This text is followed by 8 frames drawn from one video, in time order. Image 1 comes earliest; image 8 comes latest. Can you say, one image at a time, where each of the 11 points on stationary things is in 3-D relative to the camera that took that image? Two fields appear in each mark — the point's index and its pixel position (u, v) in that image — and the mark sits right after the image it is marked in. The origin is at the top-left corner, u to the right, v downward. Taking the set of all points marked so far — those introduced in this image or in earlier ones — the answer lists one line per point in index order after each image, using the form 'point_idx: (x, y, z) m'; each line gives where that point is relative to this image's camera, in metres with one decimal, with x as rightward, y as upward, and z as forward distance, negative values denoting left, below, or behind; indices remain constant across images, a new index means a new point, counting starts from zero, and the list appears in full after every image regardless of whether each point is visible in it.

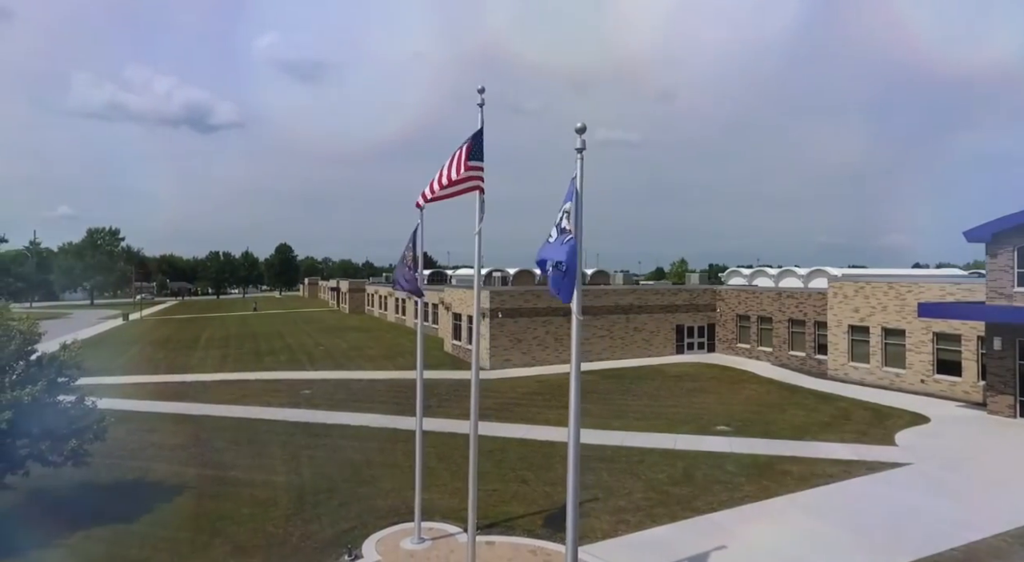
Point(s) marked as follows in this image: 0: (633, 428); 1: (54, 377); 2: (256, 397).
0: (+3.2, -3.9, +17.5) m
1: (-8.8, -1.8, +12.7) m
2: (-7.4, -3.3, +19.0) m
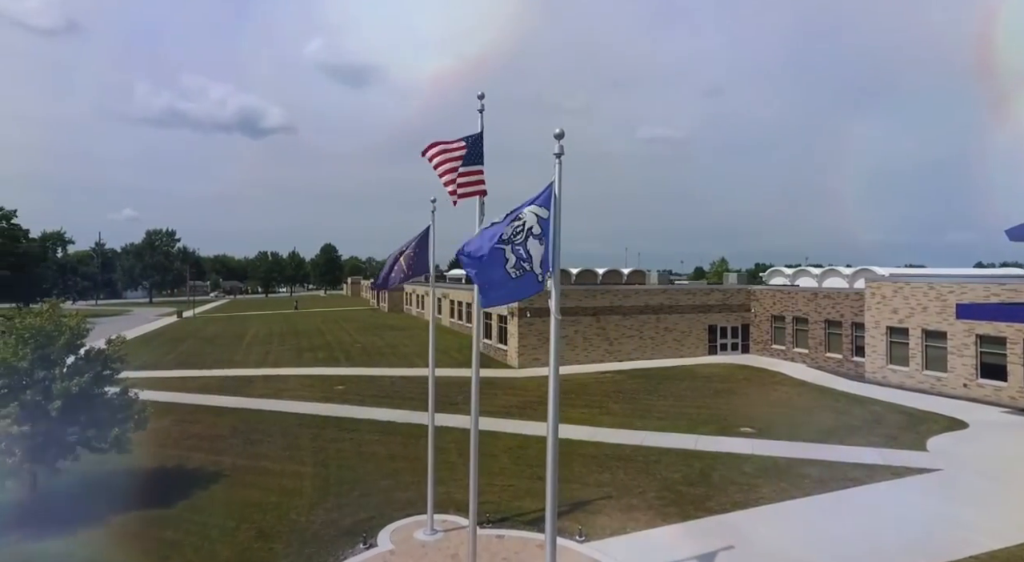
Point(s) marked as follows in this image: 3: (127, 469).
0: (+3.8, -3.9, +17.6) m
1: (-8.5, -1.8, +13.7) m
2: (-6.7, -3.3, +19.9) m
3: (-8.6, -4.2, +14.7) m
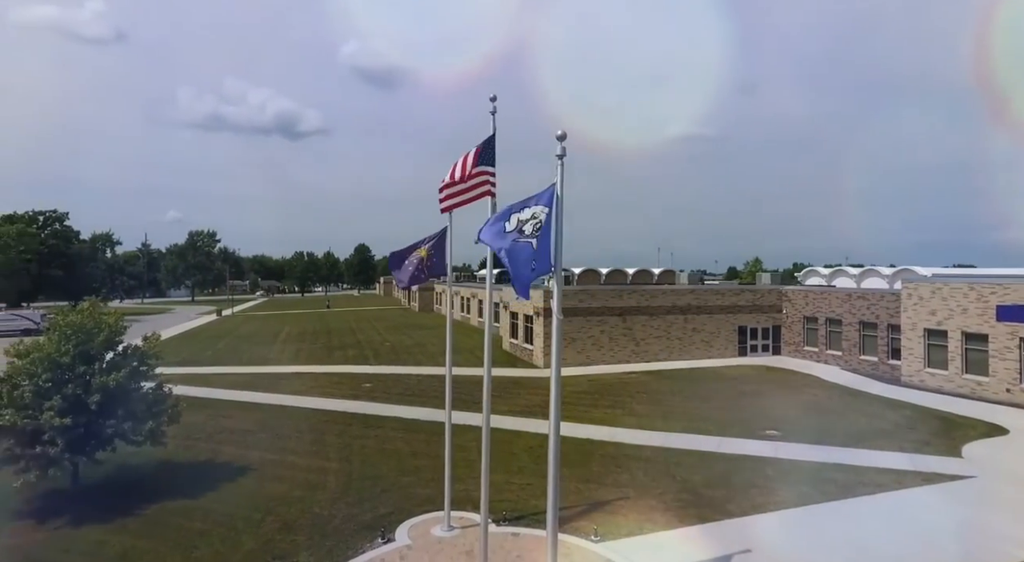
0: (+4.4, -3.9, +17.5) m
1: (-8.1, -1.8, +14.3) m
2: (-5.9, -3.3, +20.4) m
3: (-8.1, -4.2, +15.3) m
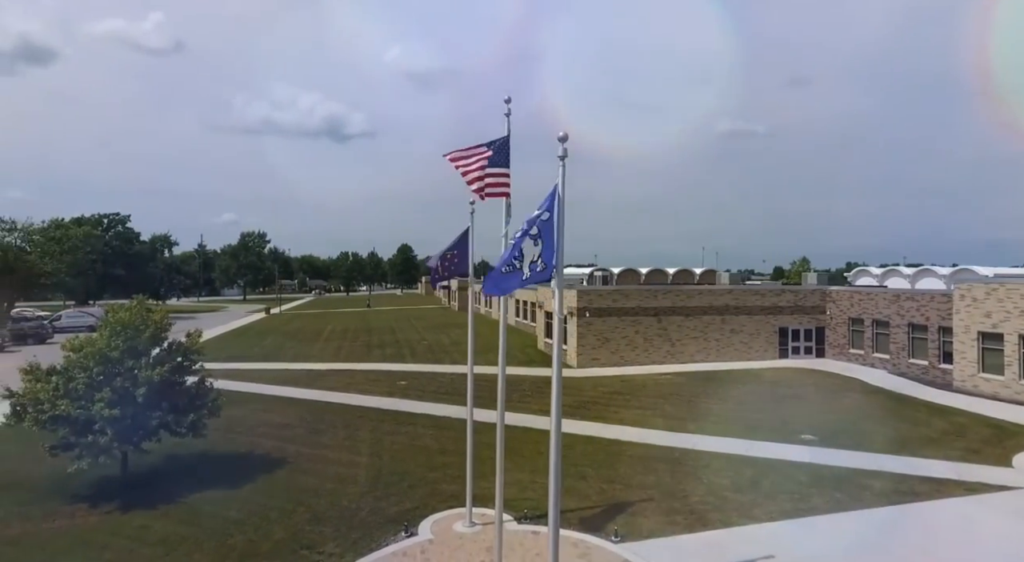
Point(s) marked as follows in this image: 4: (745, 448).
0: (+5.1, -3.9, +17.2) m
1: (-7.5, -1.8, +15.1) m
2: (-4.9, -3.3, +20.9) m
3: (-7.5, -4.2, +16.1) m
4: (+5.7, -4.1, +16.1) m
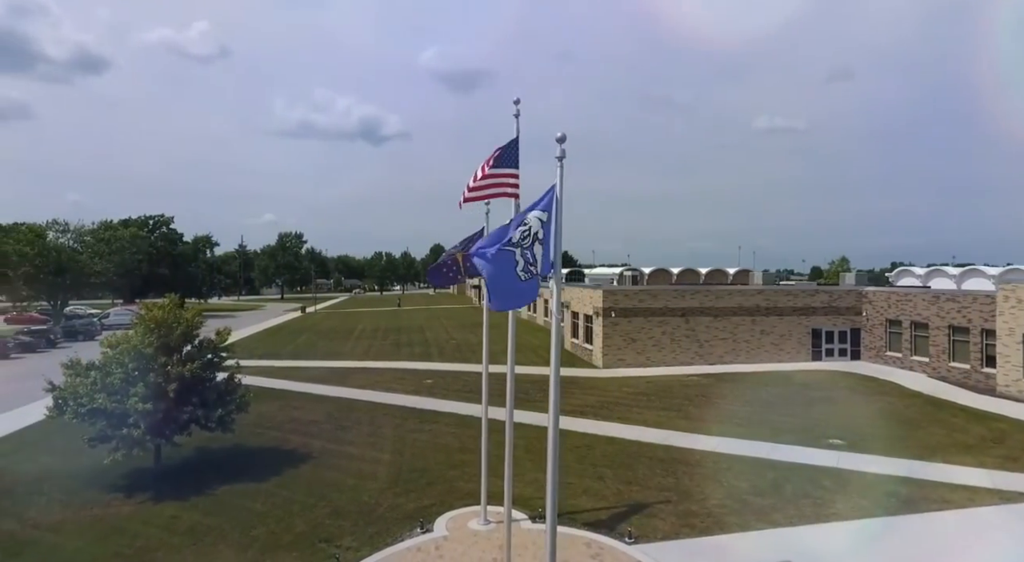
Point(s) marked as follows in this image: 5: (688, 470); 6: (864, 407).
0: (+5.7, -3.9, +17.0) m
1: (-7.1, -1.8, +15.6) m
2: (-4.1, -3.3, +21.3) m
3: (-7.0, -4.2, +16.6) m
4: (+6.2, -4.1, +15.9) m
5: (+4.0, -4.3, +15.0) m
6: (+9.9, -3.6, +18.7) m
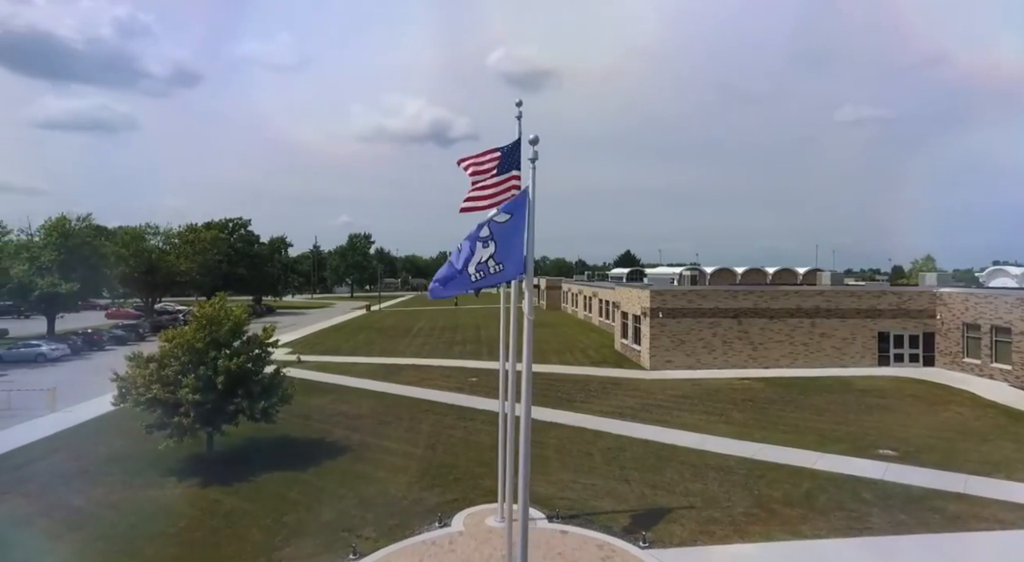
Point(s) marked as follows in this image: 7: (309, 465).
0: (+6.5, -3.9, +16.3) m
1: (-6.4, -1.8, +16.6) m
2: (-2.7, -3.3, +21.8) m
3: (-6.1, -4.1, +17.5) m
4: (+6.8, -4.1, +15.1) m
5: (+4.6, -4.3, +14.5) m
6: (+10.9, -3.6, +17.4) m
7: (-4.9, -4.4, +15.9) m
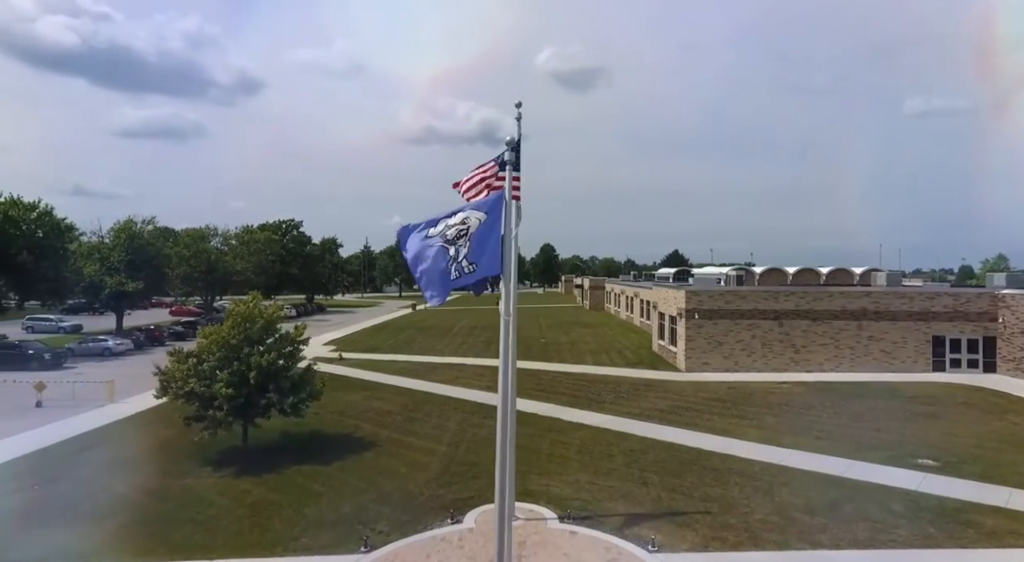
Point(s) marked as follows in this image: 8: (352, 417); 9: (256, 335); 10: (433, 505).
0: (+7.0, -3.9, +15.6) m
1: (-5.8, -1.8, +17.2) m
2: (-1.6, -3.3, +22.0) m
3: (-5.5, -4.1, +18.1) m
4: (+7.2, -4.1, +14.4) m
5: (+4.9, -4.3, +14.1) m
6: (+11.5, -3.6, +16.3) m
7: (-4.4, -4.4, +16.4) m
8: (-4.6, -3.9, +19.1) m
9: (-6.5, -1.4, +16.8) m
10: (-1.7, -4.7, +13.9) m
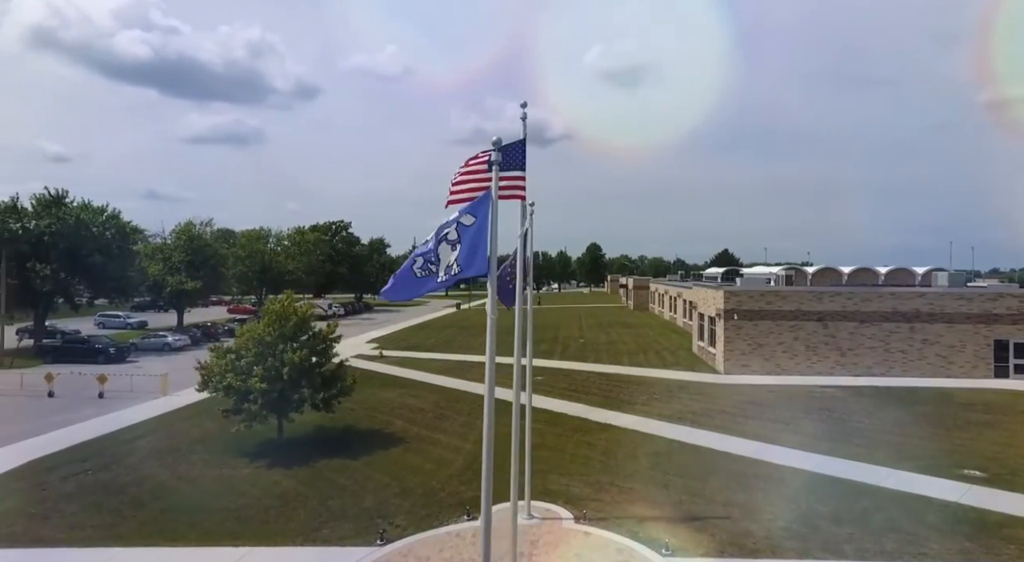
0: (+7.5, -3.9, +14.9) m
1: (-5.1, -1.7, +17.6) m
2: (-0.4, -3.3, +22.1) m
3: (-4.7, -4.1, +18.5) m
4: (+7.6, -4.1, +13.7) m
5: (+5.3, -4.2, +13.5) m
6: (+12.1, -3.6, +15.2) m
7: (-3.7, -4.4, +16.7) m
8: (-3.7, -3.9, +19.4) m
9: (-5.8, -1.3, +17.3) m
10: (-1.3, -4.6, +14.0) m
